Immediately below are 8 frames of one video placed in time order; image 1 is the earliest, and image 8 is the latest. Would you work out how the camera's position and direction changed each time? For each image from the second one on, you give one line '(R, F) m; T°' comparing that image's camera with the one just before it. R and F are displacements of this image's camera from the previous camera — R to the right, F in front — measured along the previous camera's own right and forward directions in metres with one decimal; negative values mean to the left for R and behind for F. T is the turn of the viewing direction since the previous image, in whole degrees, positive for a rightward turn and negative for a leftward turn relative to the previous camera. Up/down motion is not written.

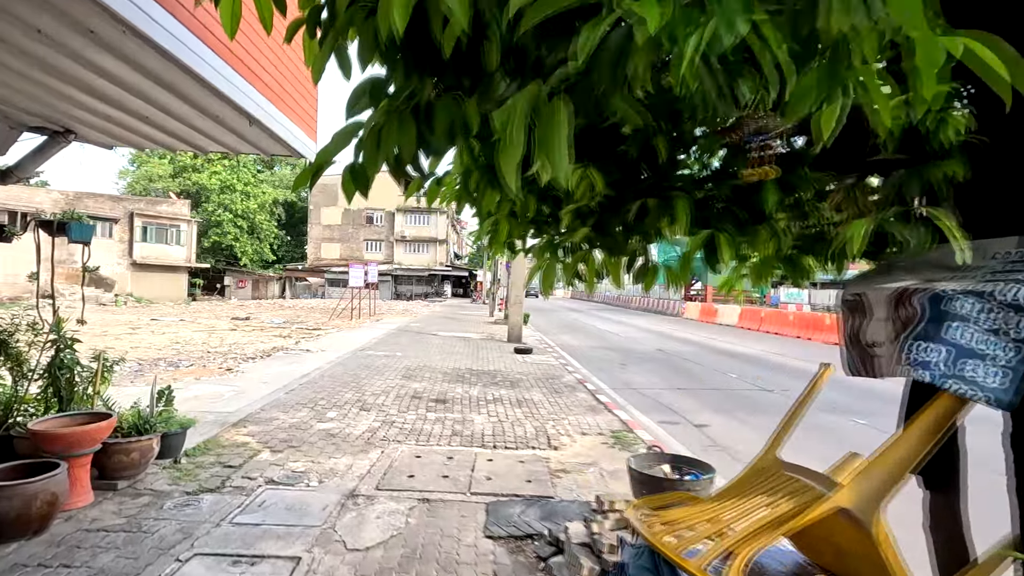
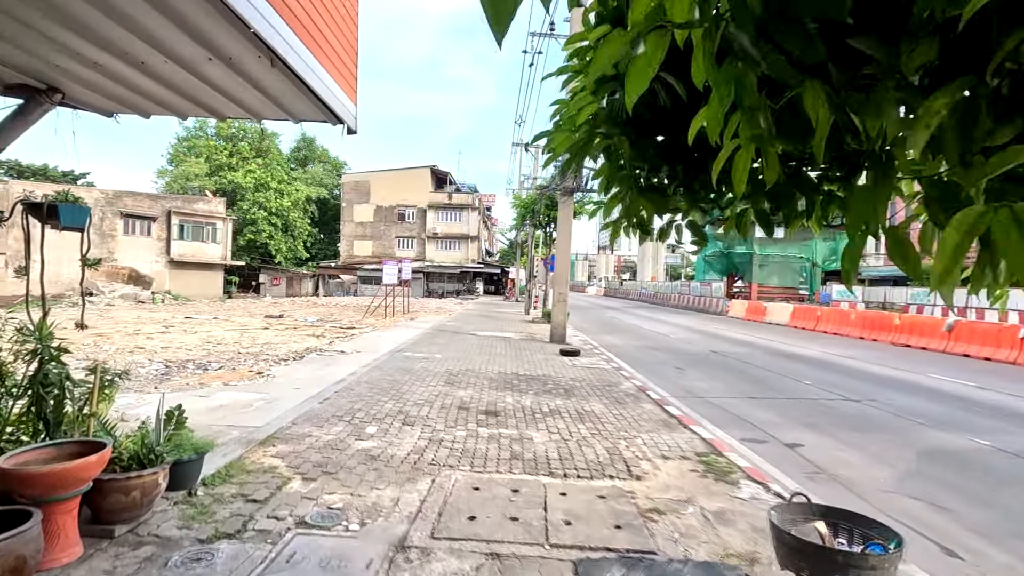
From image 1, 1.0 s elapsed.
(-0.4, +0.9) m; -3°
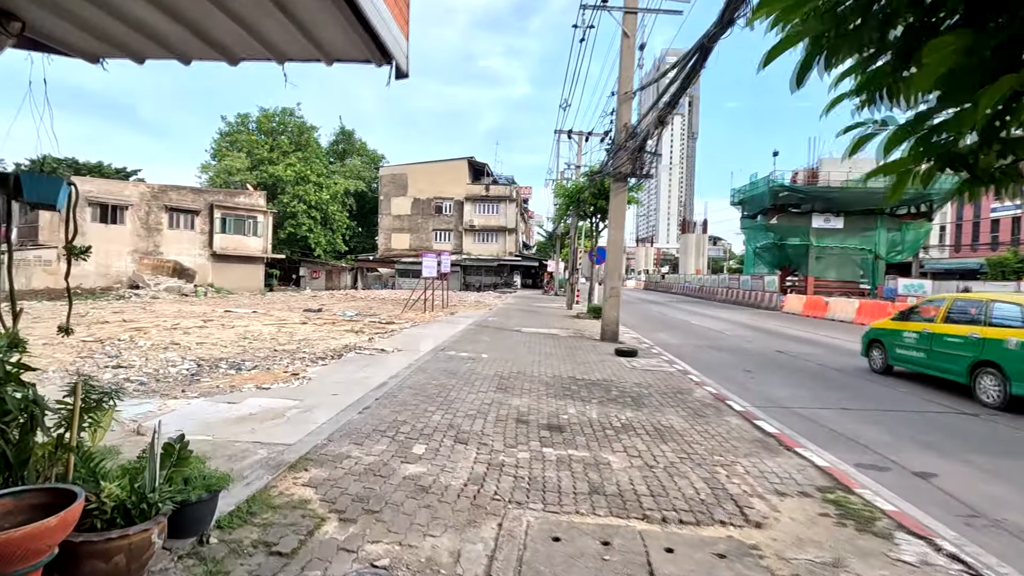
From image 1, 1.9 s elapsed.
(-0.3, +0.9) m; -4°
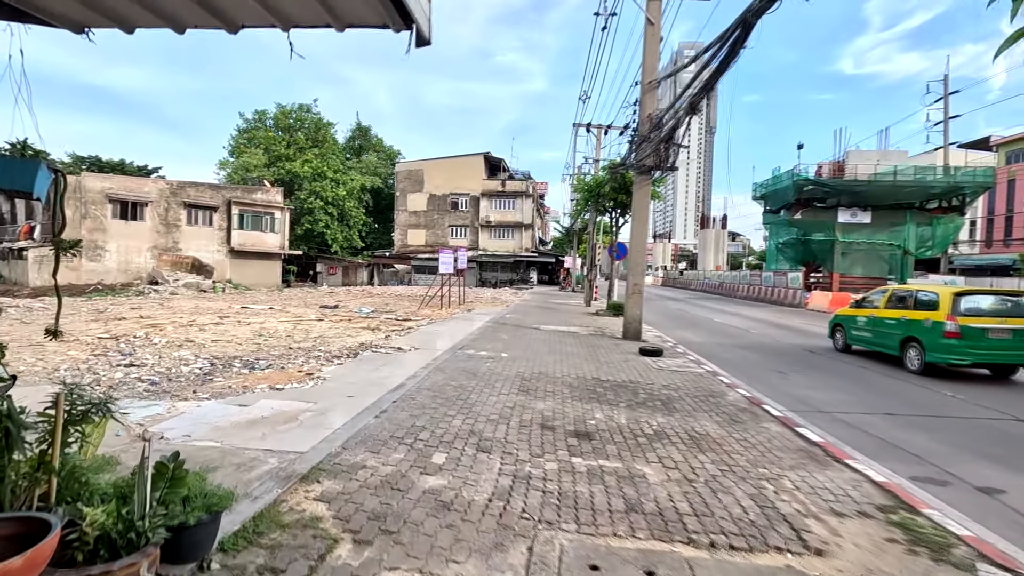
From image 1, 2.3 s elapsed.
(-0.1, +0.3) m; -2°
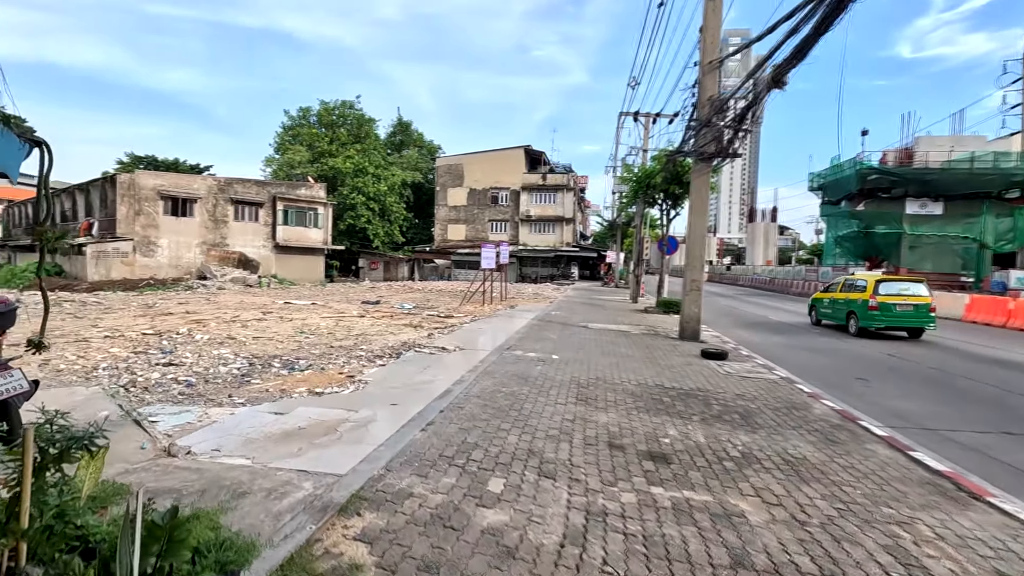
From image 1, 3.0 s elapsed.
(-0.2, +0.6) m; -4°
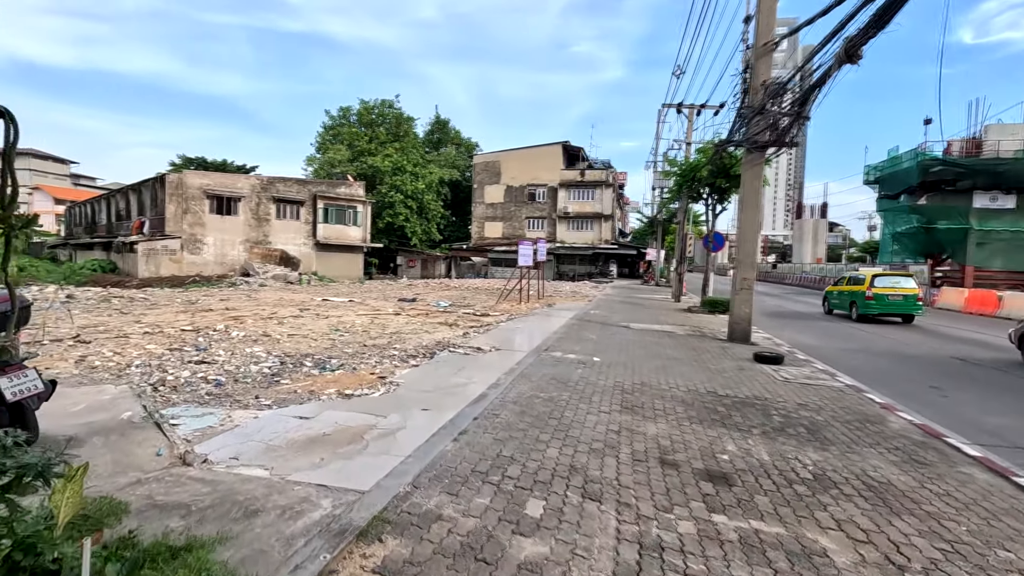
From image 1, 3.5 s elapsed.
(0.0, +0.4) m; -4°
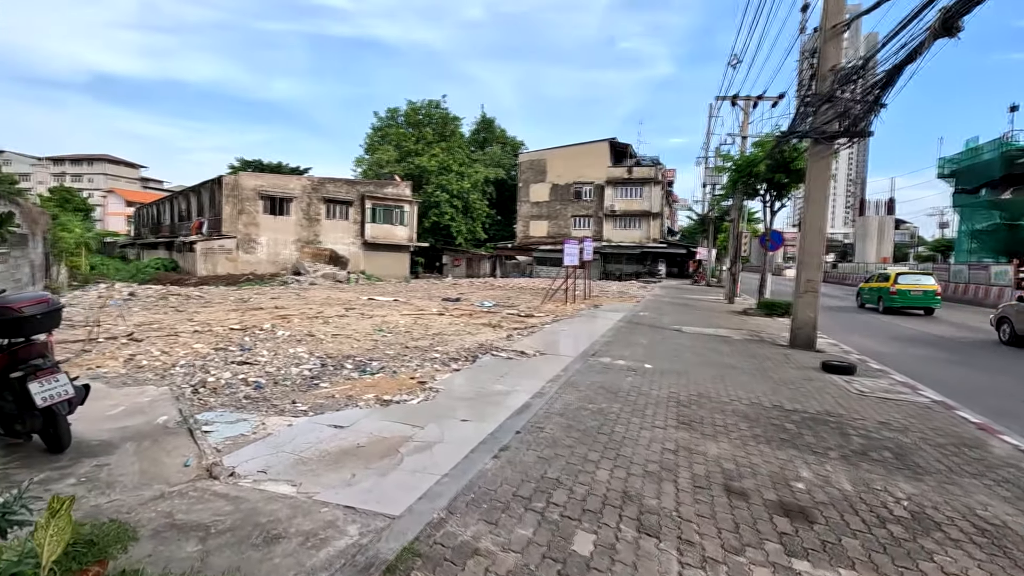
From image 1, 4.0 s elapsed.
(0.0, +0.4) m; -5°
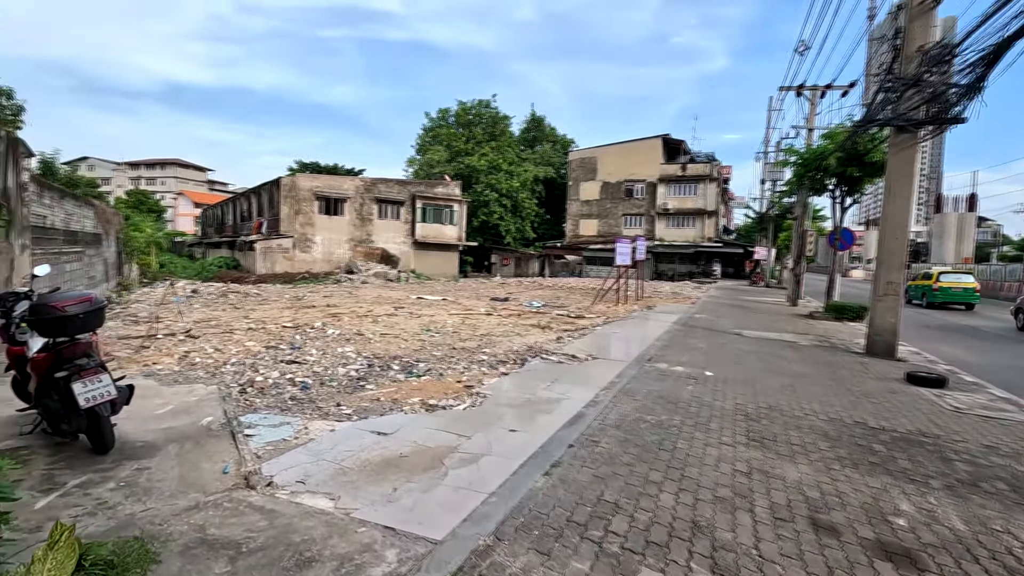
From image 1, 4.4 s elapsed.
(0.0, +0.3) m; -5°
